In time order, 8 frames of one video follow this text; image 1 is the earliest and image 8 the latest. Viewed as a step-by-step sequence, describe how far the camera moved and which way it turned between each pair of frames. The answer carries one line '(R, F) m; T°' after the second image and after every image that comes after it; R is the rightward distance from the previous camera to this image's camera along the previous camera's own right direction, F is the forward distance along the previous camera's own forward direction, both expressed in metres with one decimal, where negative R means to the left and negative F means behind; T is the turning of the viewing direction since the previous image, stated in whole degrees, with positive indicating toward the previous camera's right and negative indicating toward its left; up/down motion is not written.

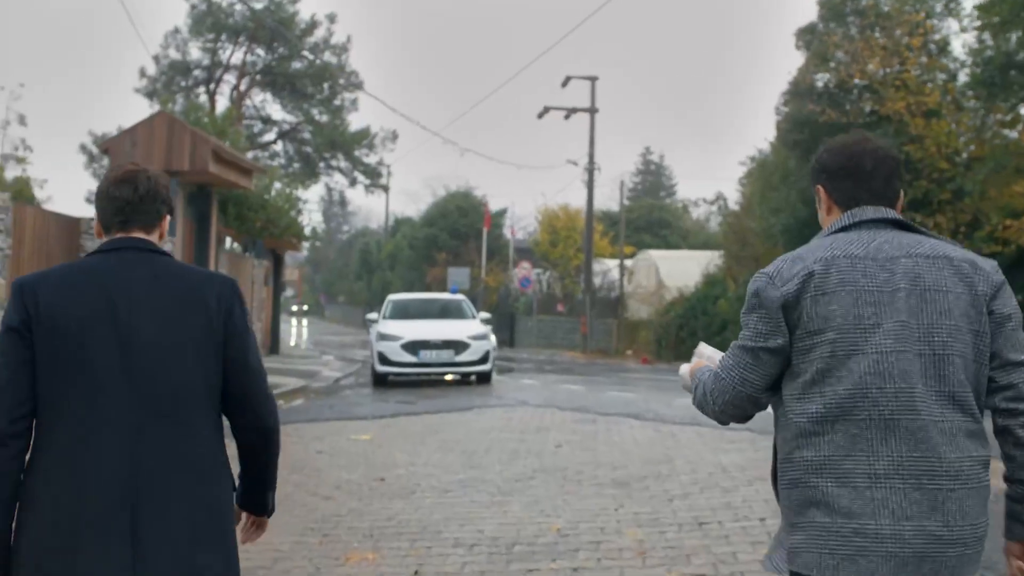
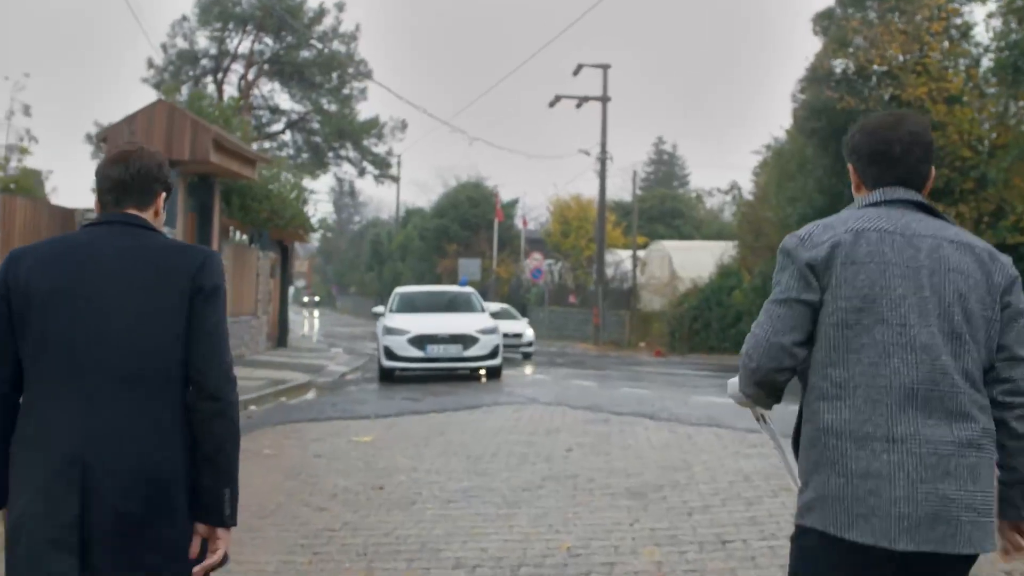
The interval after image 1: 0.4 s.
(0.0, +0.5) m; -1°
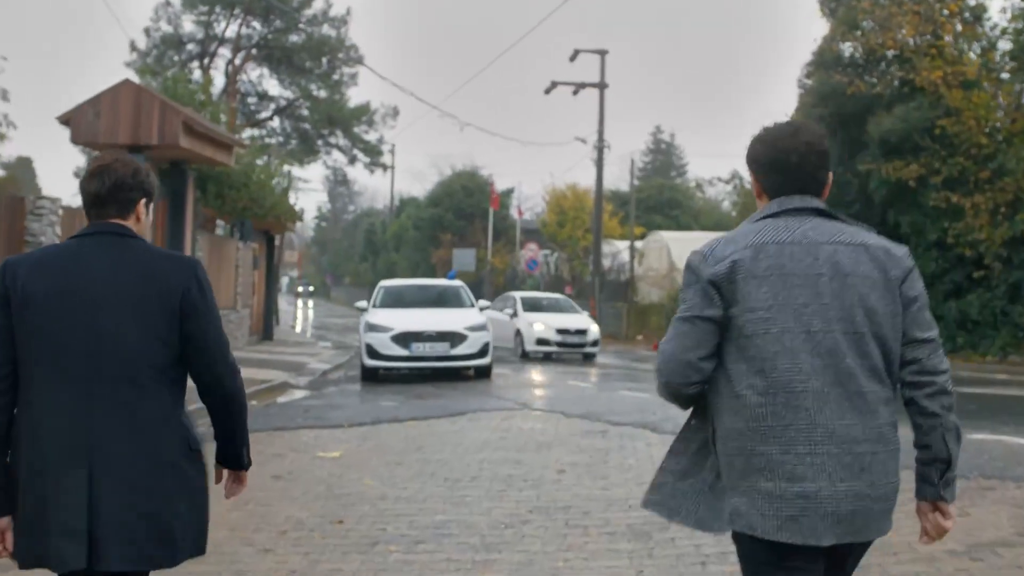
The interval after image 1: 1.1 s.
(+0.1, +1.0) m; 0°
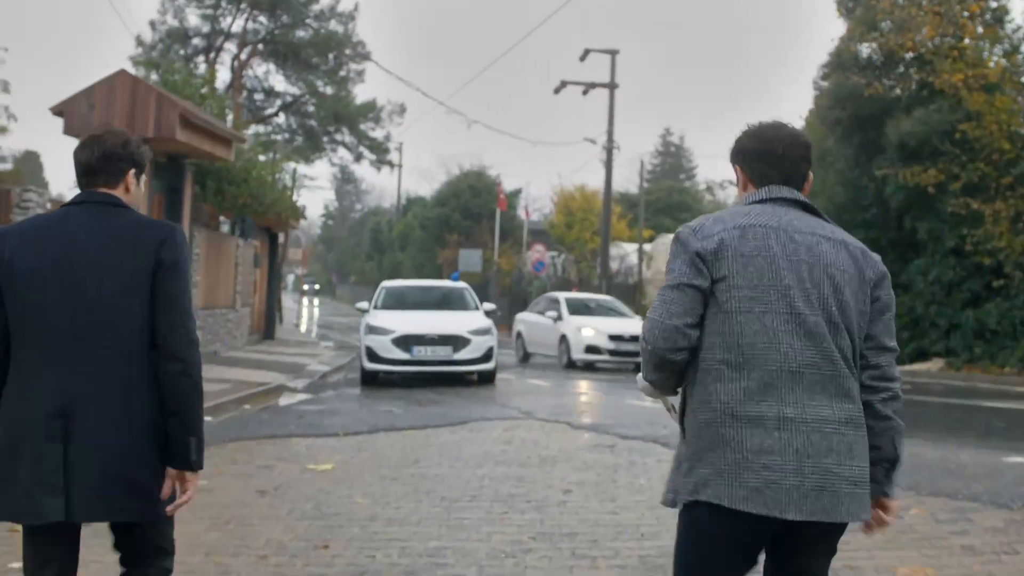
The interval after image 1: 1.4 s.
(0.0, +0.5) m; 0°
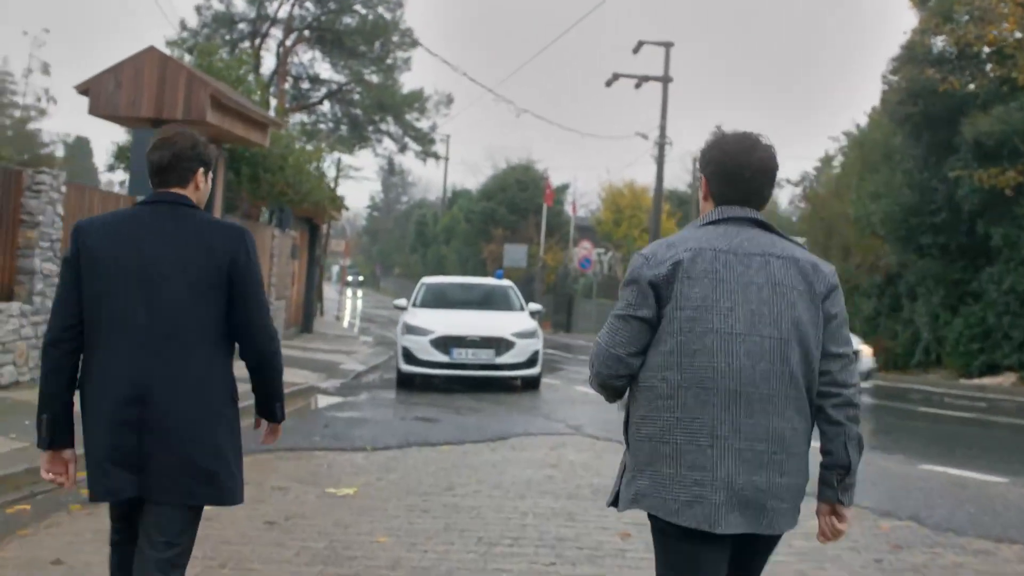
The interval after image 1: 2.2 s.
(-0.1, +1.0) m; -2°
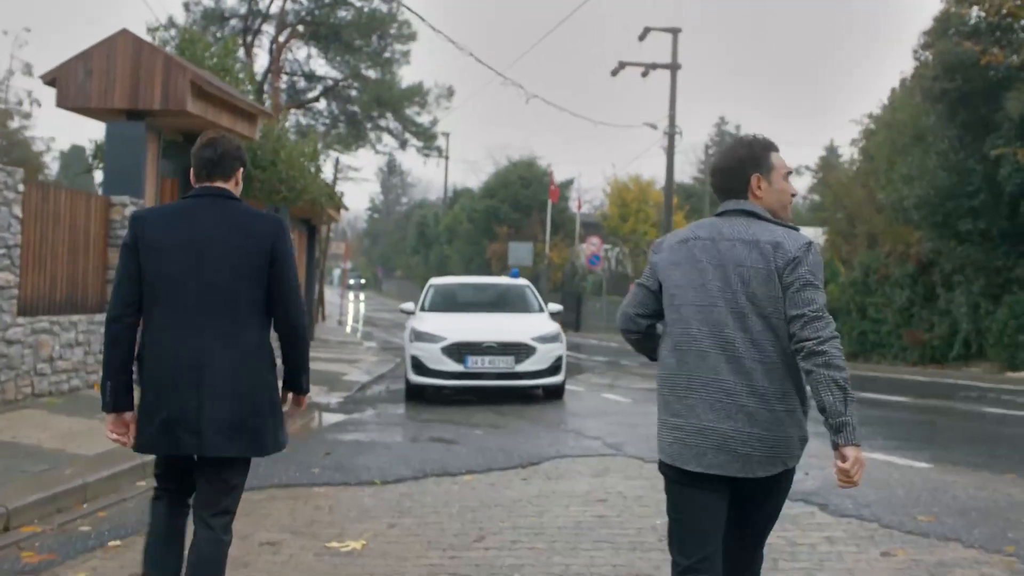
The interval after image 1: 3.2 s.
(-0.2, +1.4) m; 0°
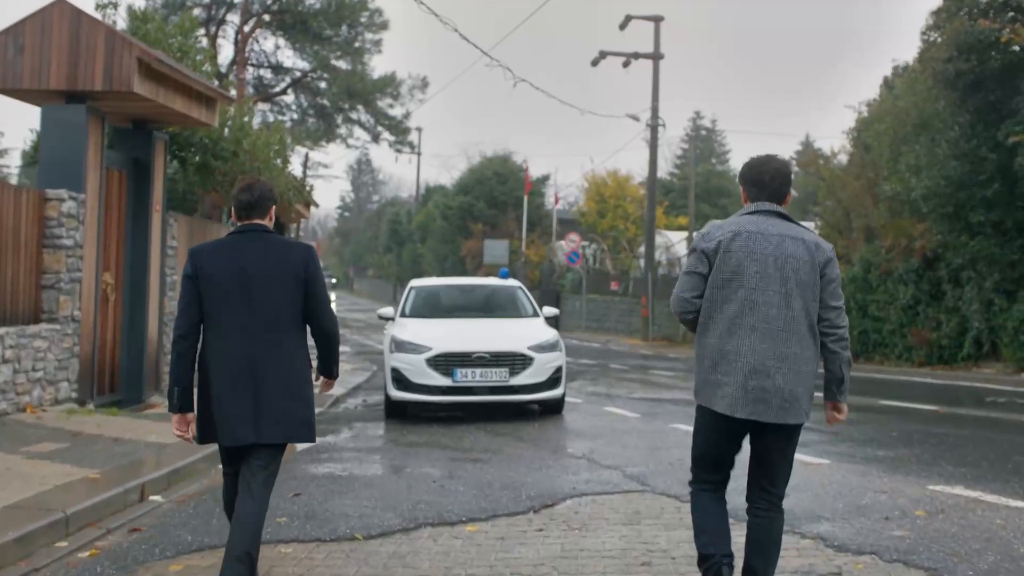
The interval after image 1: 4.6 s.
(-0.2, +1.4) m; +1°
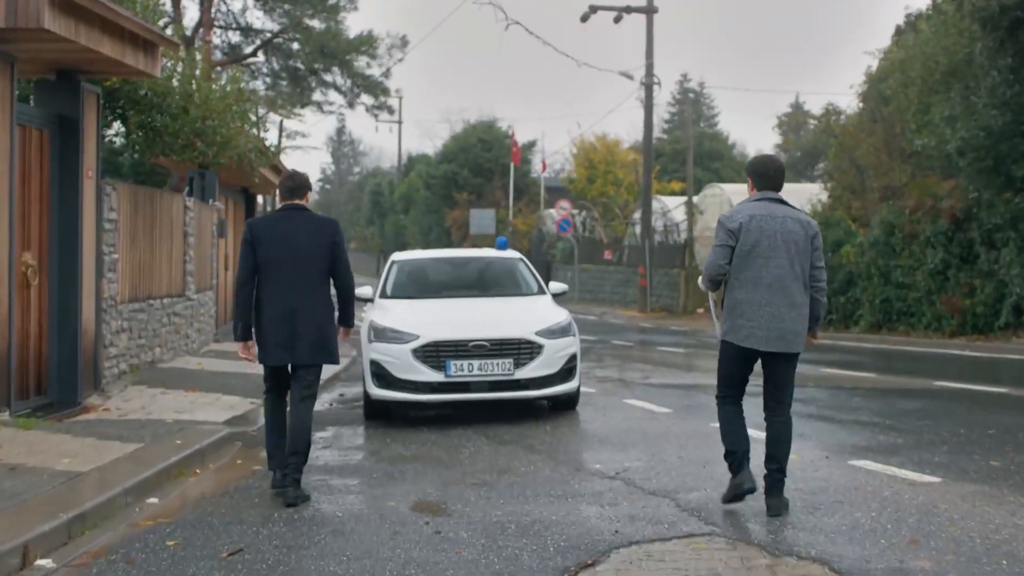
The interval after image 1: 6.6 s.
(-0.1, +1.9) m; +1°
